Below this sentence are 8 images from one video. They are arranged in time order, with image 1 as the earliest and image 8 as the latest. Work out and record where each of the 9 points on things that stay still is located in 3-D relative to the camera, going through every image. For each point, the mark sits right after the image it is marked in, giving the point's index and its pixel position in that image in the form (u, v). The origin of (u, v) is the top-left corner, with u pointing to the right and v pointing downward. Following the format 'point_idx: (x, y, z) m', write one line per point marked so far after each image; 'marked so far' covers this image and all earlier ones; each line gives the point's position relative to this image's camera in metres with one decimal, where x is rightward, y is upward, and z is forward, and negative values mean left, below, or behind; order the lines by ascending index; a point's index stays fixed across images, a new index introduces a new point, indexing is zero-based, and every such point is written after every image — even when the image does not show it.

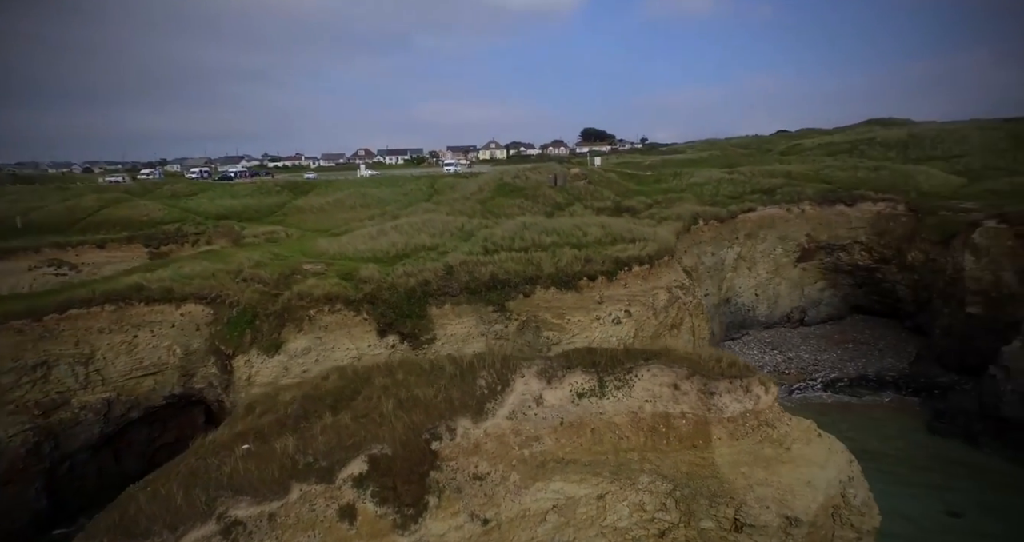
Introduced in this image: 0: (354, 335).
0: (-4.8, -1.9, +17.2) m
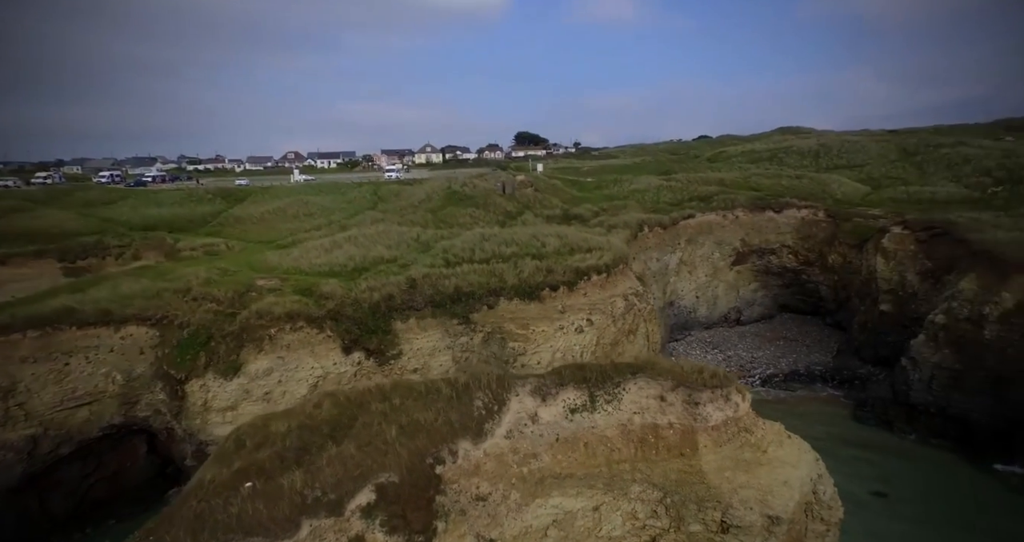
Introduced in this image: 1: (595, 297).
0: (-5.8, -2.4, +16.8) m
1: (+2.9, -0.9, +19.9) m
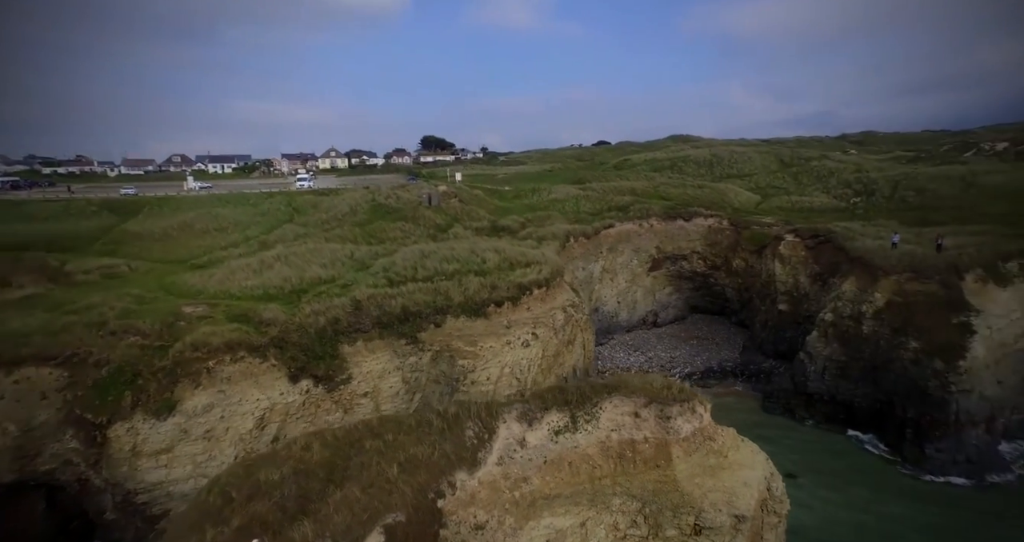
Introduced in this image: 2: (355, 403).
0: (-7.1, -3.2, +16.0) m
1: (+0.9, -1.5, +20.5) m
2: (-4.7, -4.0, +17.2) m
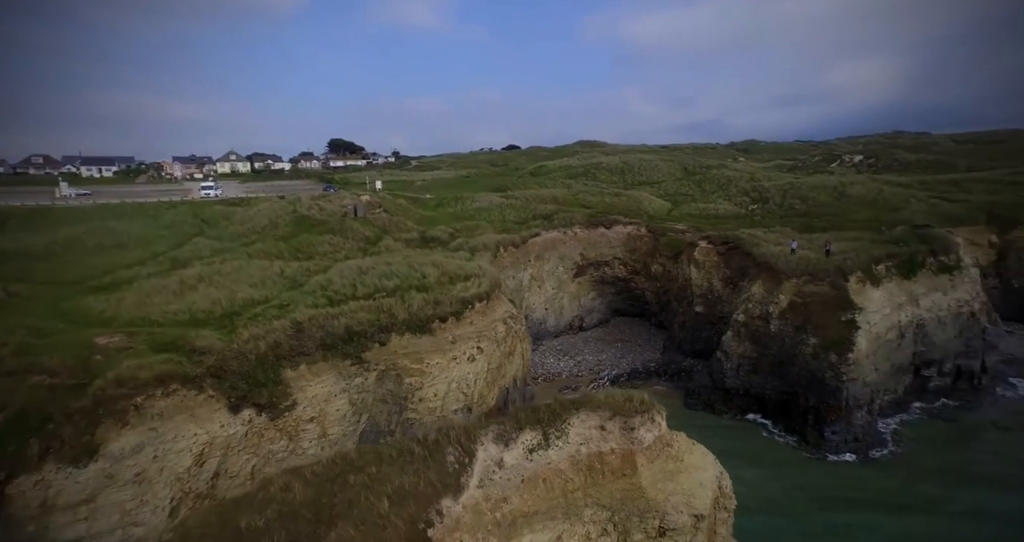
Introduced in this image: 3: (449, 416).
0: (-8.3, -3.9, +15.1) m
1: (-1.1, -2.0, +20.8) m
2: (-6.2, -4.6, +16.6) m
3: (-2.1, -4.8, +19.1) m
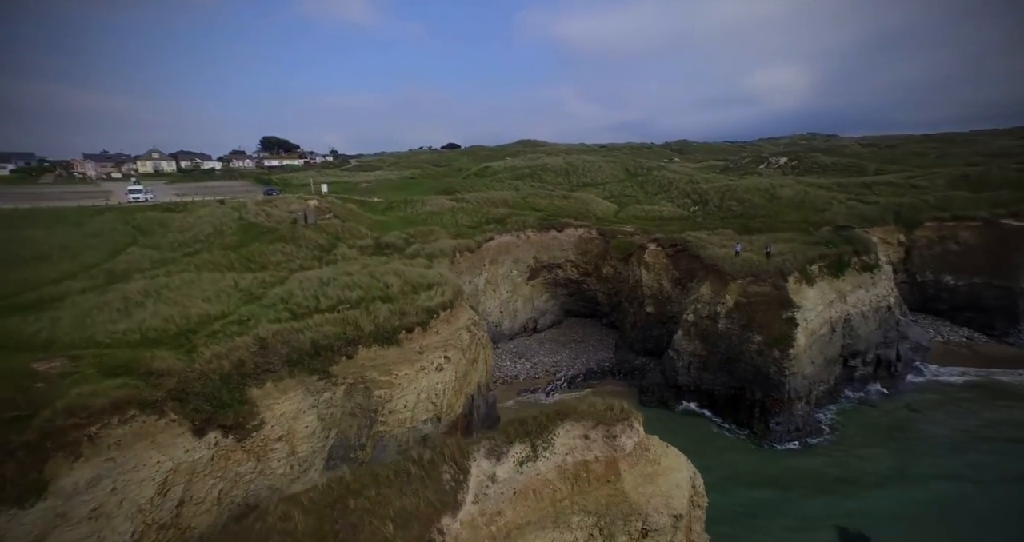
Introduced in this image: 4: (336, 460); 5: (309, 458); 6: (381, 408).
0: (-8.9, -4.3, +14.5) m
1: (-2.4, -2.3, +20.9) m
2: (-6.9, -5.1, +16.2) m
3: (-3.1, -5.2, +19.1) m
4: (-5.4, -5.8, +17.6) m
5: (-6.0, -5.6, +17.0) m
6: (-4.2, -4.4, +18.3) m
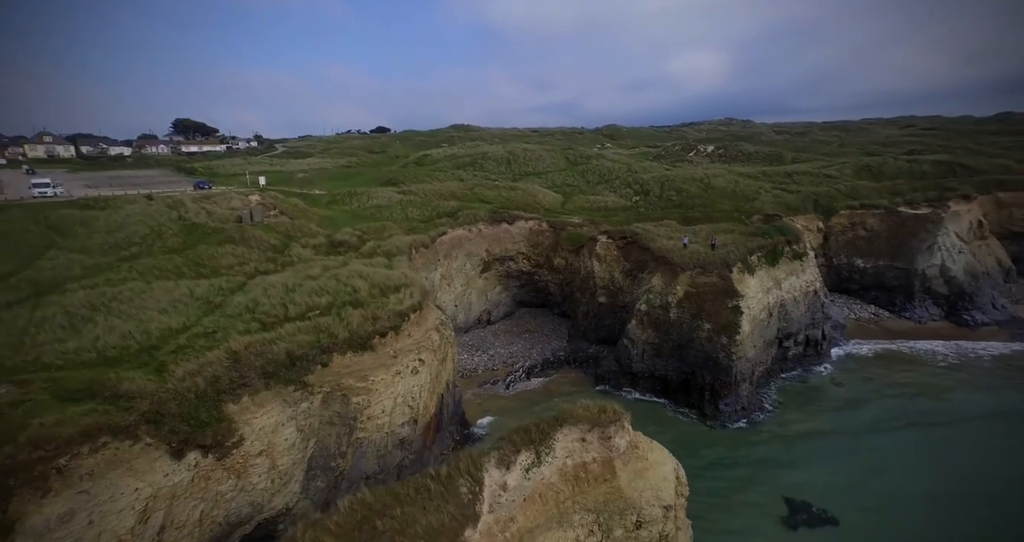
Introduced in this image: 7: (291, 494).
0: (-9.0, -4.8, +13.9) m
1: (-3.4, -2.4, +21.0) m
2: (-7.3, -5.4, +15.9) m
3: (-3.9, -5.4, +19.2) m
4: (-6.0, -6.0, +17.4) m
5: (-6.5, -5.9, +16.7) m
6: (-4.9, -4.6, +18.3) m
7: (-6.5, -6.5, +16.9) m
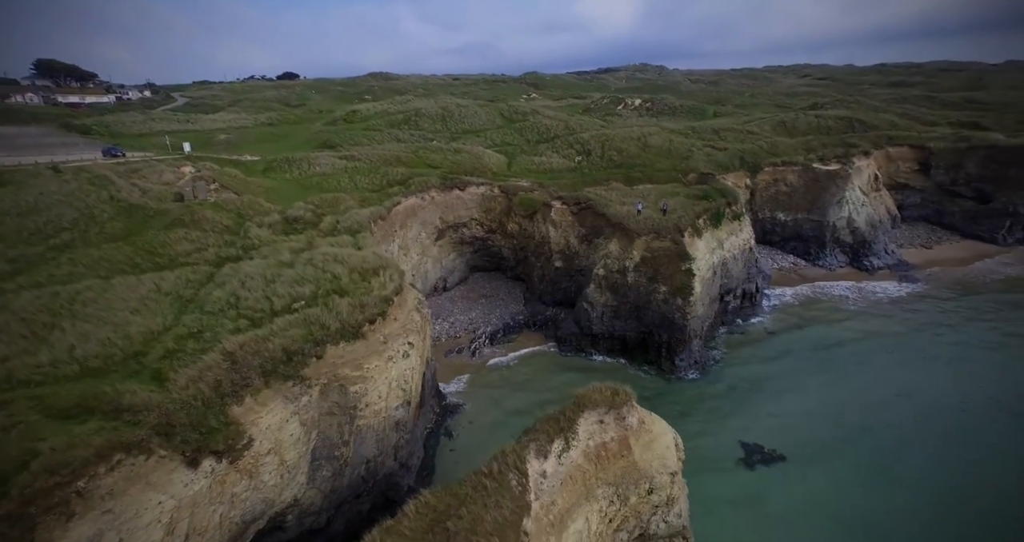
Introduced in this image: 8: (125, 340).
0: (-8.5, -5.1, +13.7) m
1: (-4.0, -1.8, +21.2) m
2: (-7.0, -5.4, +16.0) m
3: (-4.2, -4.9, +19.7) m
4: (-5.9, -5.9, +17.7) m
5: (-6.4, -5.7, +17.0) m
6: (-5.0, -4.3, +18.6) m
7: (-6.4, -6.4, +17.2) m
8: (-11.3, -2.0, +16.8) m
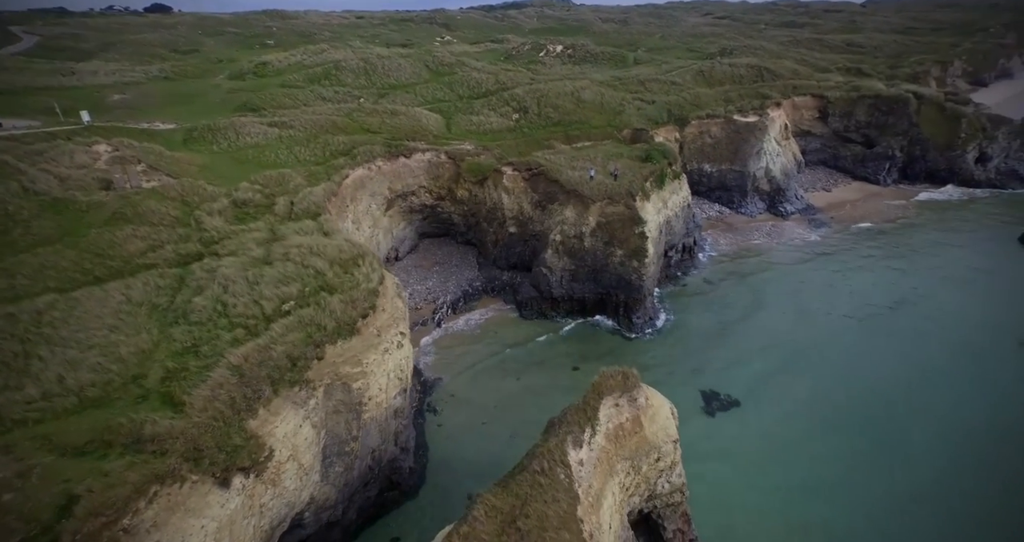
0: (-7.6, -5.7, +13.7) m
1: (-4.6, -1.4, +21.4) m
2: (-6.5, -5.7, +16.2) m
3: (-4.3, -4.7, +20.3) m
4: (-5.7, -5.9, +18.1) m
5: (-6.0, -5.9, +17.3) m
6: (-5.0, -4.2, +18.9) m
7: (-6.0, -6.6, +17.6) m
8: (-11.1, -2.5, +16.0) m
